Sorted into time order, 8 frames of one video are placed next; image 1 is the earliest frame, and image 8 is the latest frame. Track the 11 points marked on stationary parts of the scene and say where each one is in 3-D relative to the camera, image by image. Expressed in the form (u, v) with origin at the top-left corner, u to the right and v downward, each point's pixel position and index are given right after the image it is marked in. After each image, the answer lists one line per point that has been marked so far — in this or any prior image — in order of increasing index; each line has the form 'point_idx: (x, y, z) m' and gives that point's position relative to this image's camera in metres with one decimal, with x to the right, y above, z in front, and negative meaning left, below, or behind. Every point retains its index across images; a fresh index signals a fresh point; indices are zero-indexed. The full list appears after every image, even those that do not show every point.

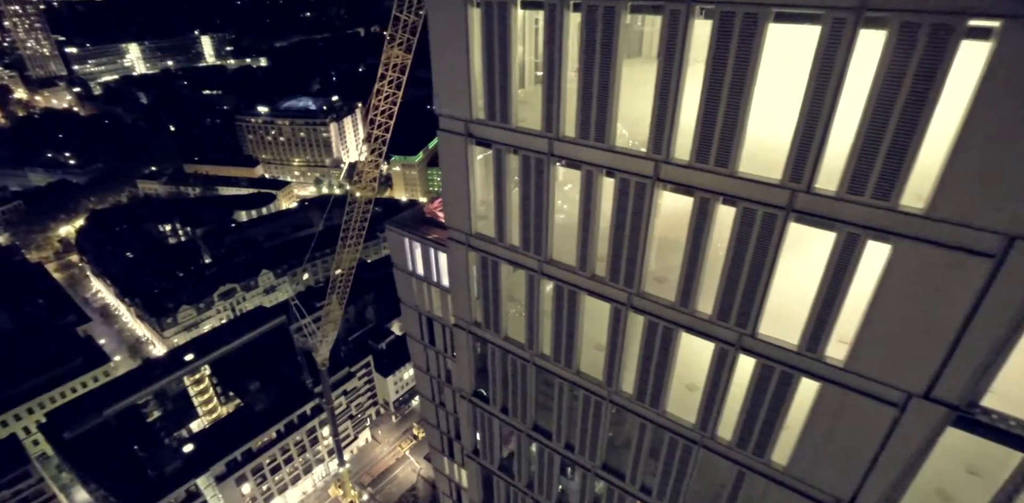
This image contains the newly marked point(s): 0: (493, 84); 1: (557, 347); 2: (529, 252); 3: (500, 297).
0: (-0.5, +4.2, +14.1) m
1: (+1.4, -2.9, +16.9) m
2: (+0.5, 0.0, +15.9) m
3: (-0.4, -1.4, +17.6) m
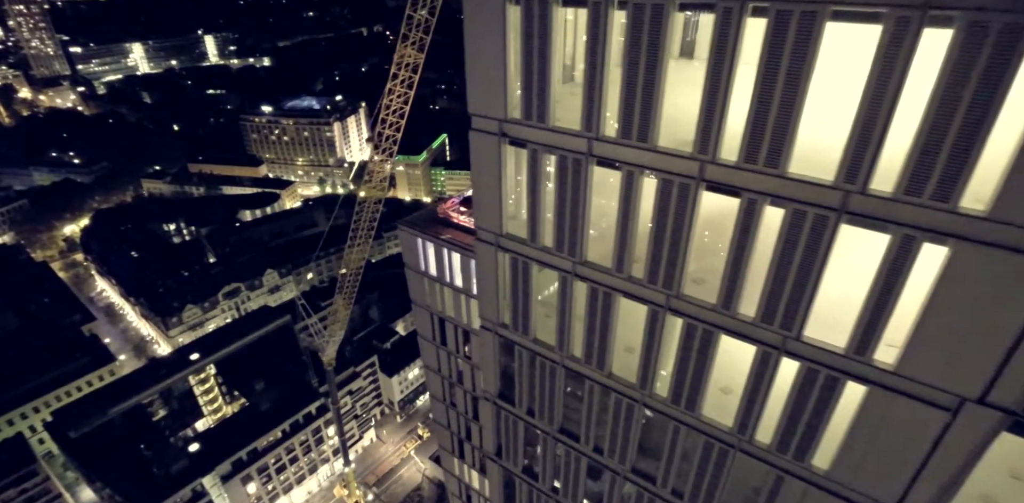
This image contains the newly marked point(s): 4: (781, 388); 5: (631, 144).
0: (+0.5, +4.2, +13.9) m
1: (+2.3, -2.9, +16.8) m
2: (+1.4, 0.0, +15.7) m
3: (+0.5, -1.5, +17.4) m
4: (+6.6, -3.3, +13.8) m
5: (+2.8, +2.5, +13.0) m
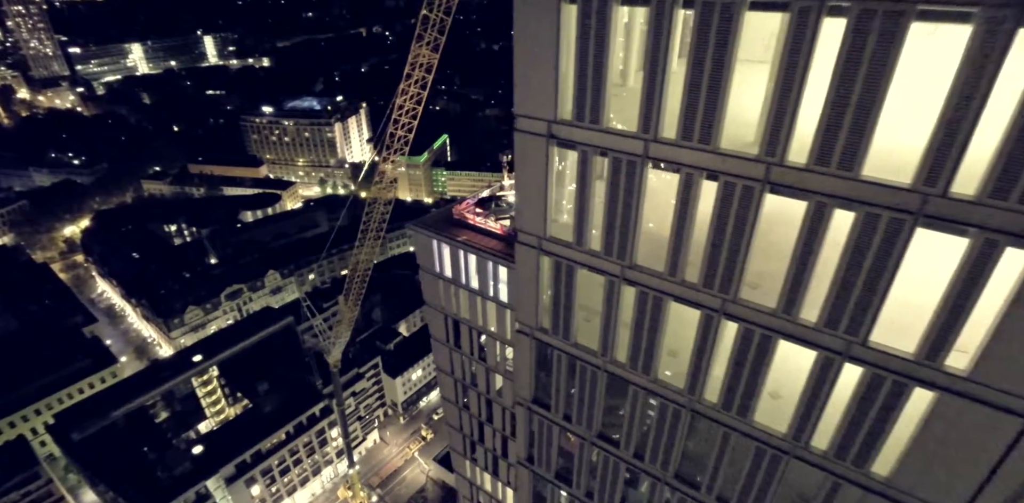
0: (+1.8, +4.1, +13.7) m
1: (+3.6, -3.0, +16.5) m
2: (+2.7, -0.1, +15.4) m
3: (+1.8, -1.6, +17.1) m
4: (+7.9, -3.4, +13.5) m
5: (+4.1, +2.4, +12.8) m
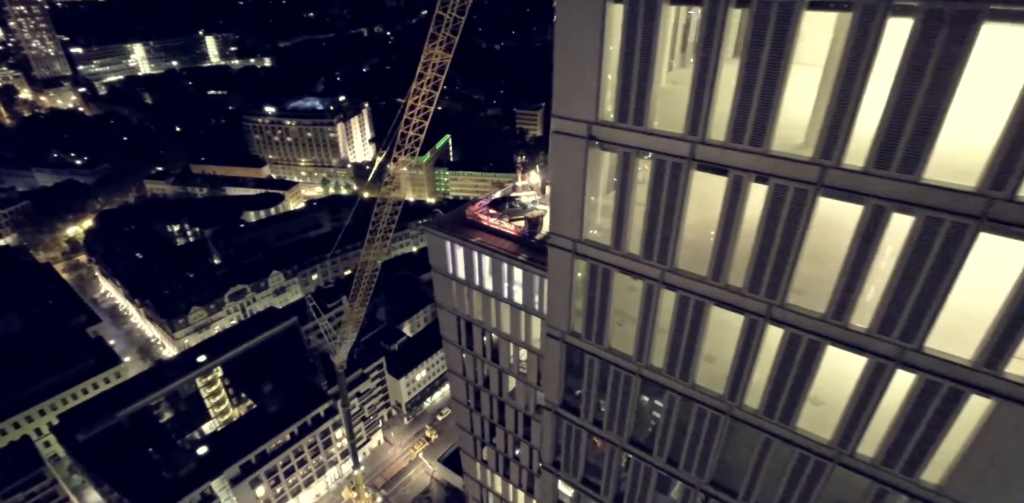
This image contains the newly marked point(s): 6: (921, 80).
0: (+2.8, +4.0, +13.4) m
1: (+4.6, -3.1, +16.2) m
2: (+3.8, -0.2, +15.2) m
3: (+2.9, -1.7, +16.9) m
4: (+8.9, -3.5, +13.3) m
5: (+5.1, +2.3, +12.5) m
6: (+7.4, +3.1, +10.2) m
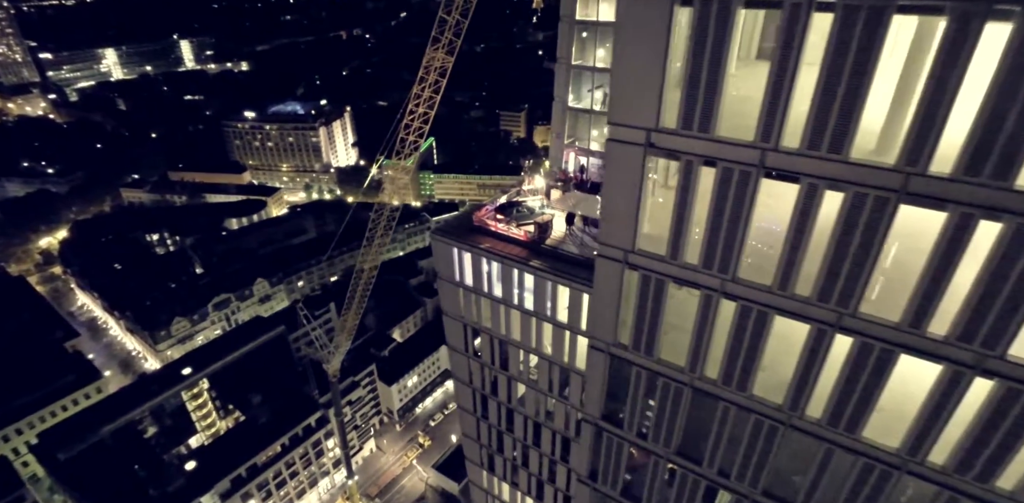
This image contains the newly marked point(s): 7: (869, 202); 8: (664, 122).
0: (+4.3, +3.7, +13.0) m
1: (+6.1, -3.3, +15.9) m
2: (+5.2, -0.5, +14.8) m
3: (+4.3, -1.9, +16.5) m
4: (+10.5, -3.6, +13.1) m
5: (+6.6, +2.1, +12.2) m
6: (+9.0, +2.9, +10.0) m
7: (+7.6, +1.1, +12.1) m
8: (+3.8, +3.2, +13.9) m
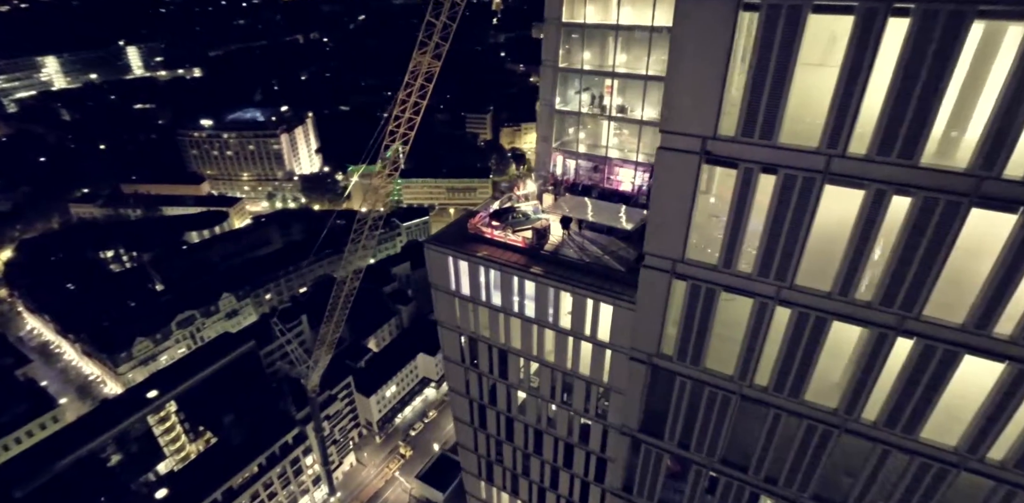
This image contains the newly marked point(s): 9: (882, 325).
0: (+5.6, +3.5, +12.8) m
1: (+7.5, -3.5, +15.7) m
2: (+6.6, -0.7, +14.6) m
3: (+5.6, -2.2, +16.2) m
4: (+12.1, -3.6, +13.2) m
5: (+8.1, +2.0, +12.1) m
6: (+10.6, +2.9, +10.0) m
7: (+9.1, +1.0, +12.0) m
8: (+5.1, +3.0, +13.6) m
9: (+9.1, -1.8, +13.8) m
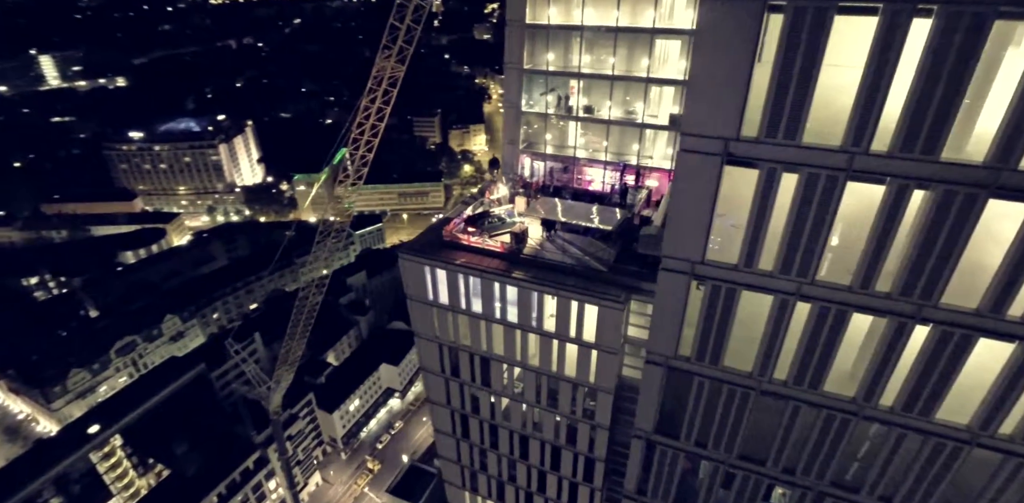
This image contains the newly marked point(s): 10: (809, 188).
0: (+6.2, +3.5, +12.9) m
1: (+8.2, -3.4, +16.1) m
2: (+7.3, -0.6, +14.8) m
3: (+6.2, -2.1, +16.3) m
4: (+13.0, -3.3, +14.0) m
5: (+8.8, +2.1, +12.5) m
6: (+11.4, +3.2, +10.6) m
7: (+9.9, +1.2, +12.5) m
8: (+5.6, +2.9, +13.7) m
9: (+9.9, -1.6, +14.3) m
10: (+7.2, +1.5, +13.6) m
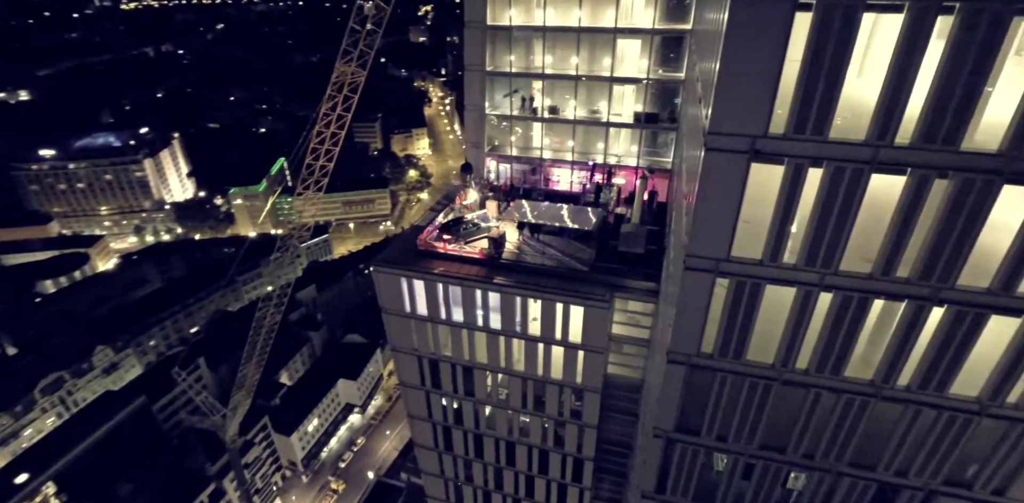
0: (+7.0, +3.6, +13.2) m
1: (+9.1, -3.1, +16.5) m
2: (+8.1, -0.4, +15.2) m
3: (+7.0, -2.0, +16.6) m
4: (+14.1, -2.7, +15.0) m
5: (+9.7, +2.4, +13.0) m
6: (+12.4, +3.7, +11.5) m
7: (+10.9, +1.5, +13.2) m
8: (+6.4, +3.0, +13.9) m
9: (+10.8, -1.3, +14.9) m
10: (+8.0, +1.7, +14.0) m
